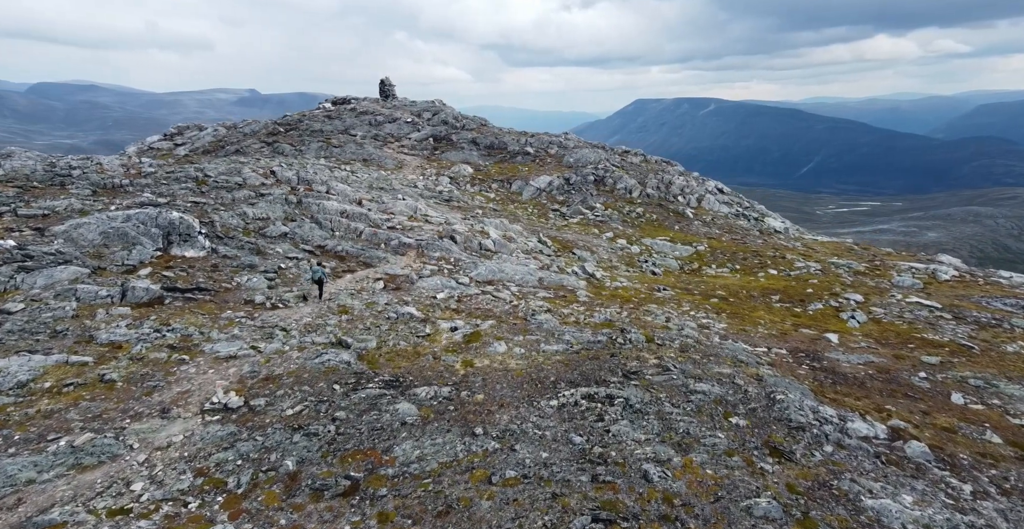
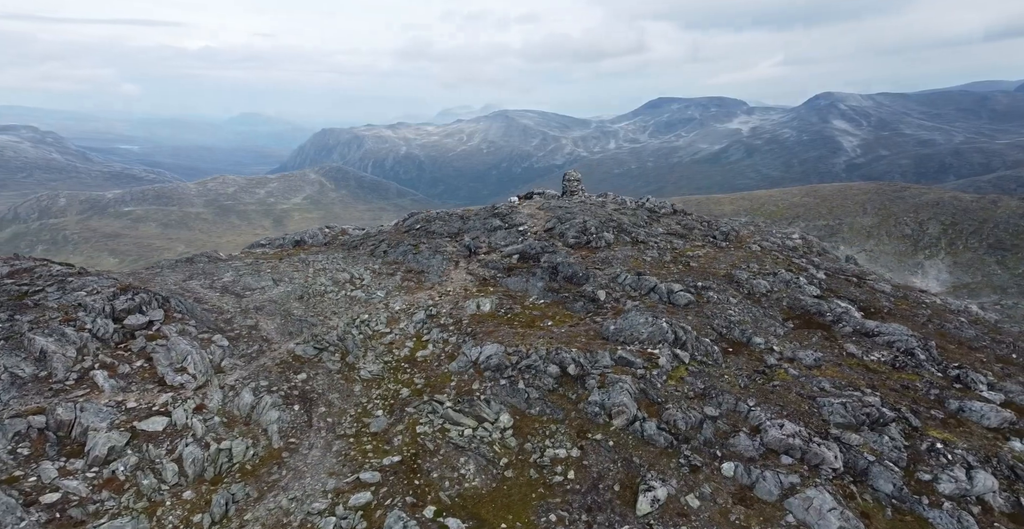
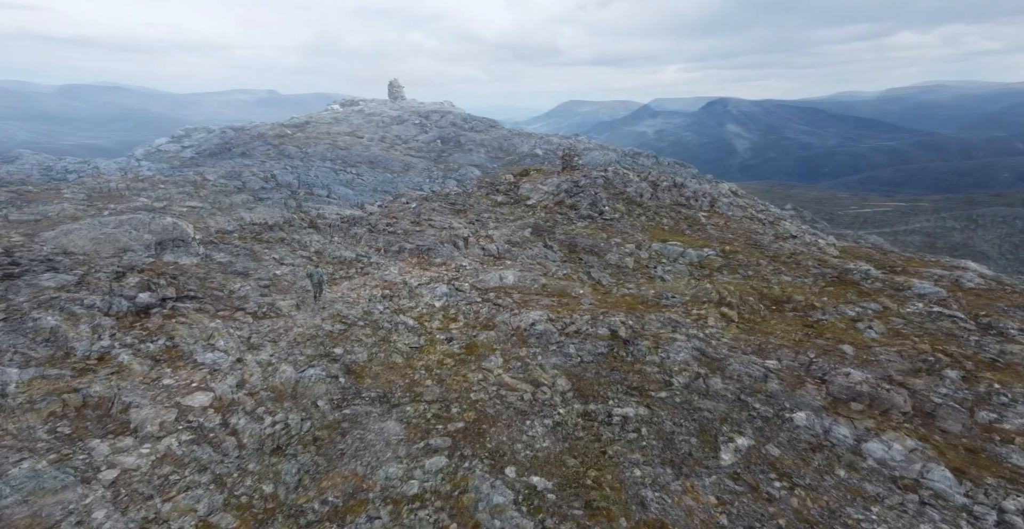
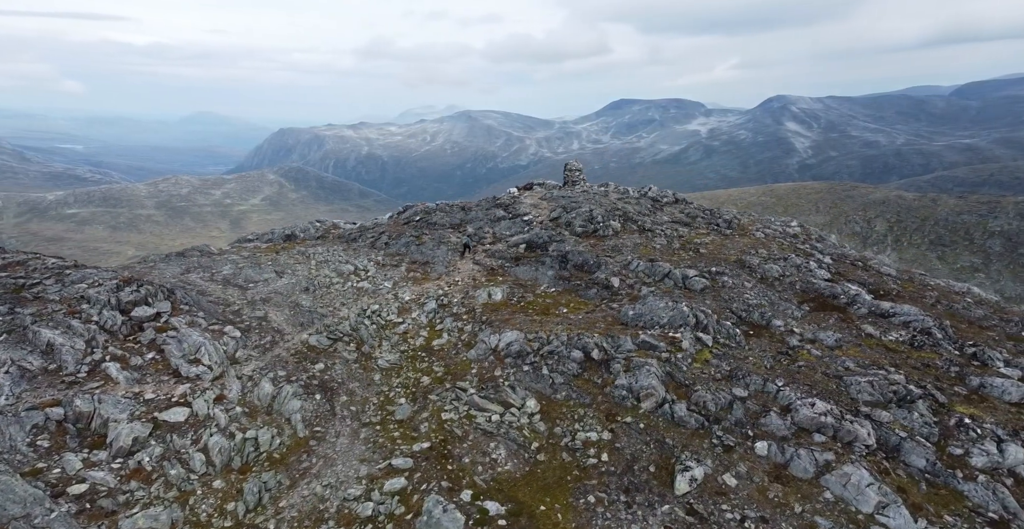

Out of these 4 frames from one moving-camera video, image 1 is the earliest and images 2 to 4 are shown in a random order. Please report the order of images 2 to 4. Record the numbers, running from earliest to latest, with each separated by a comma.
3, 4, 2
